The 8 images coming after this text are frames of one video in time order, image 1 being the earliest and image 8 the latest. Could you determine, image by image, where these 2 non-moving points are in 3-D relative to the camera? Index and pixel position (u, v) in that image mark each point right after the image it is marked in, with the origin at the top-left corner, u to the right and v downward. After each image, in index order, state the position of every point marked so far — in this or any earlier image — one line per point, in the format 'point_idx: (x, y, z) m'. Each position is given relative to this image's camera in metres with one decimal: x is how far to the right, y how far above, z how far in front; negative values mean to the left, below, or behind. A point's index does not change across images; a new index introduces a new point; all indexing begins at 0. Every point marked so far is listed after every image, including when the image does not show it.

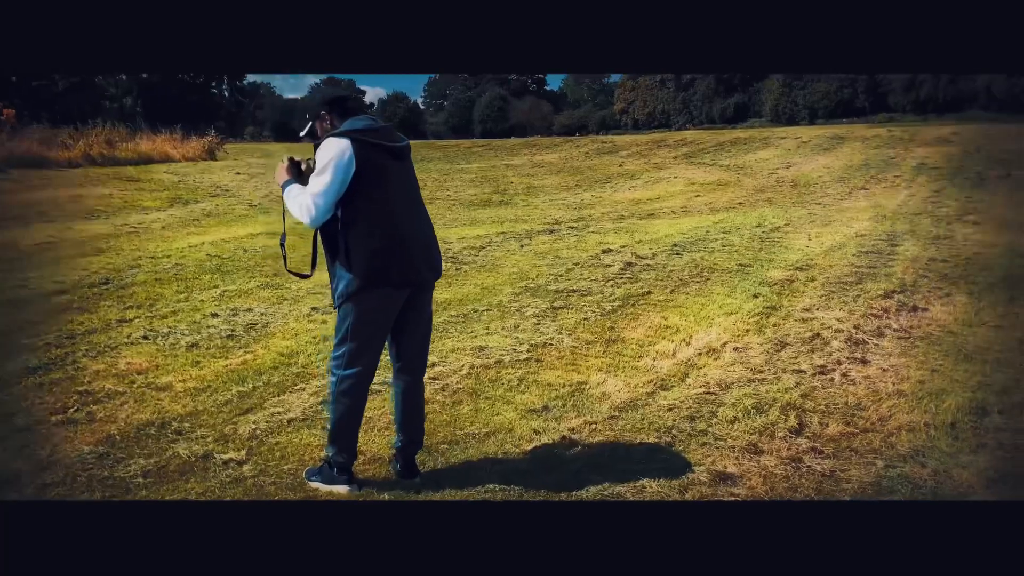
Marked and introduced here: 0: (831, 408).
0: (+1.1, -0.4, +3.4) m
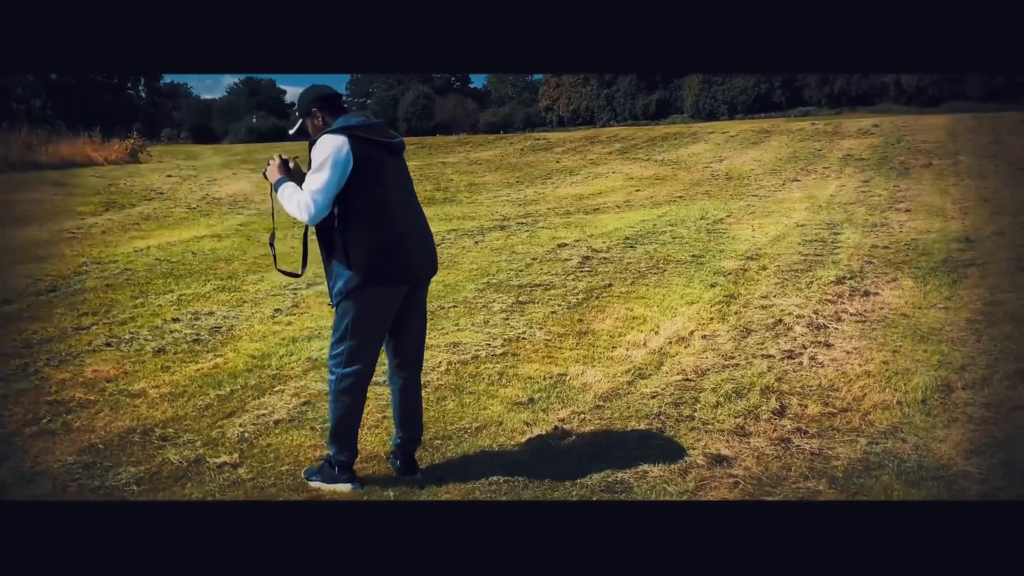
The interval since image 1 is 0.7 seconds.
0: (+1.1, -0.4, +3.5) m
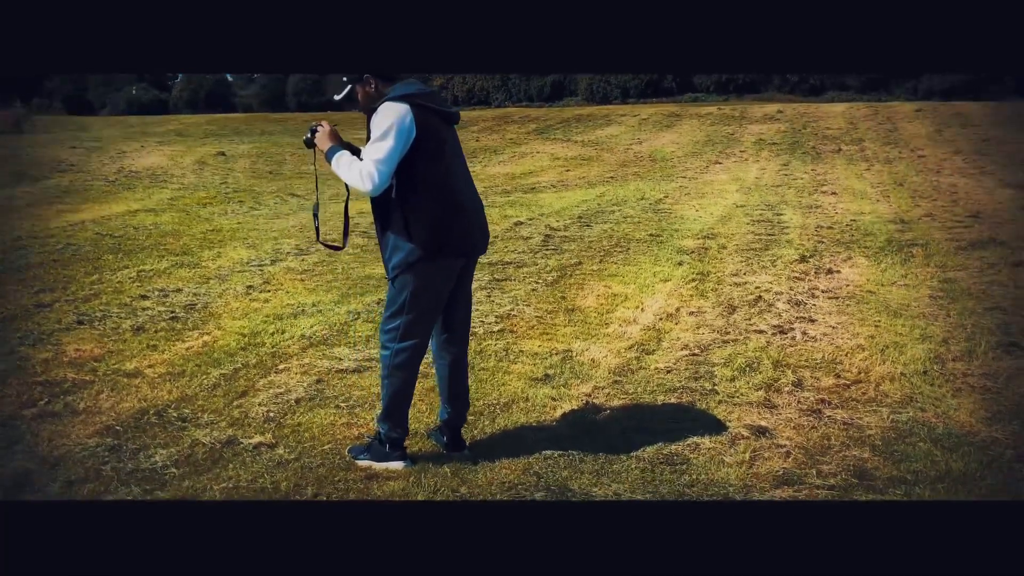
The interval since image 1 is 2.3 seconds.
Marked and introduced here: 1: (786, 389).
0: (+1.2, -0.3, +3.6) m
1: (+1.0, -0.4, +3.5) m
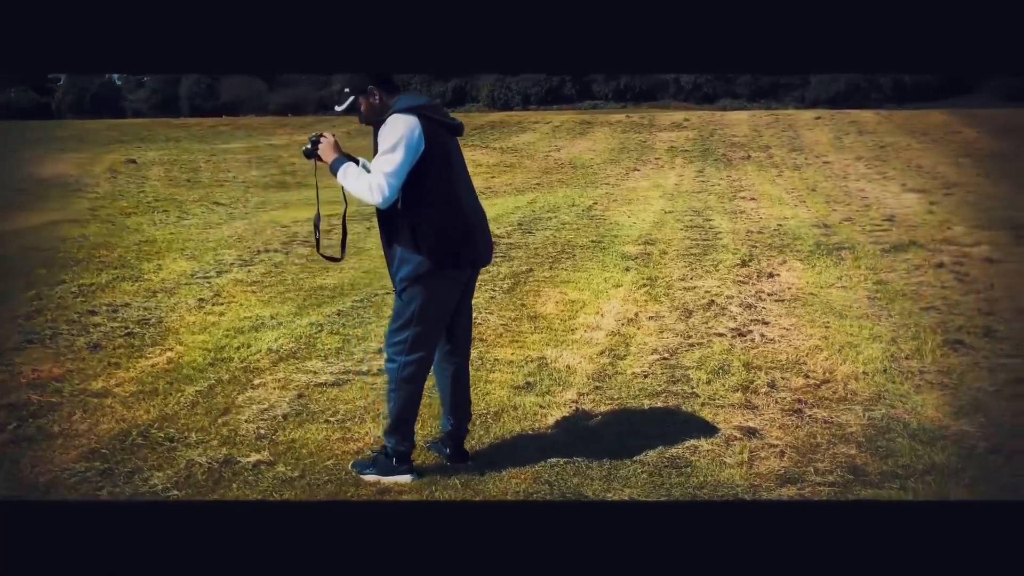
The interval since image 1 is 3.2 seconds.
0: (+1.1, -0.3, +3.7) m
1: (+1.0, -0.4, +3.6) m
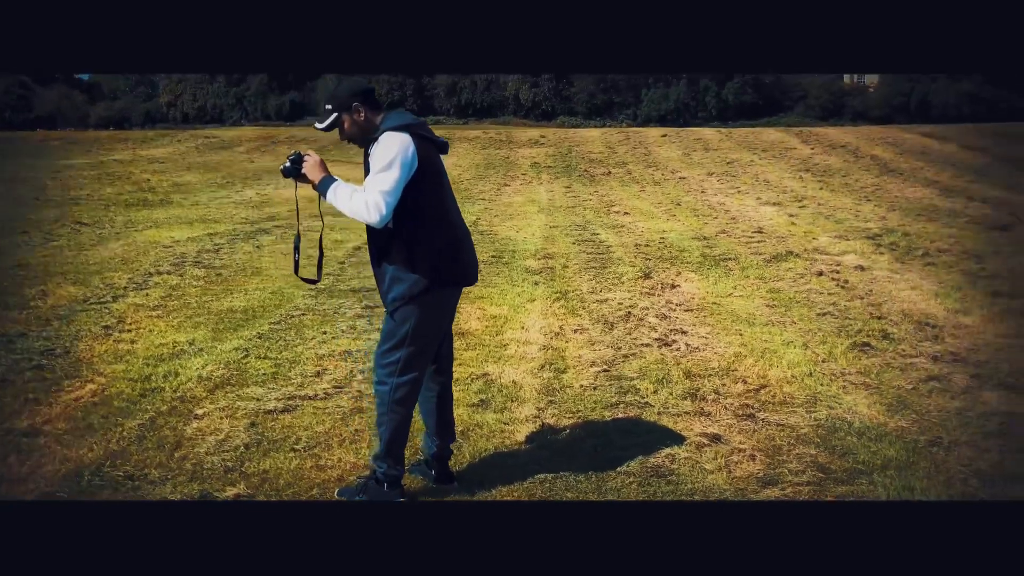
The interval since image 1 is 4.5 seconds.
0: (+0.9, -0.4, +3.9) m
1: (+0.8, -0.5, +3.8) m
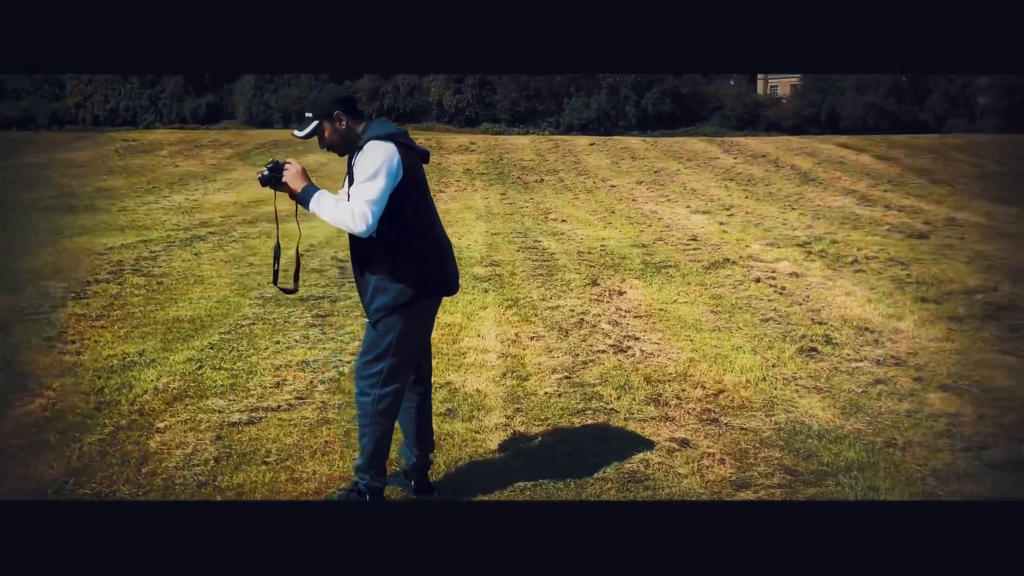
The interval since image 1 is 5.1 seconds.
0: (+0.7, -0.4, +4.0) m
1: (+0.6, -0.5, +3.8) m
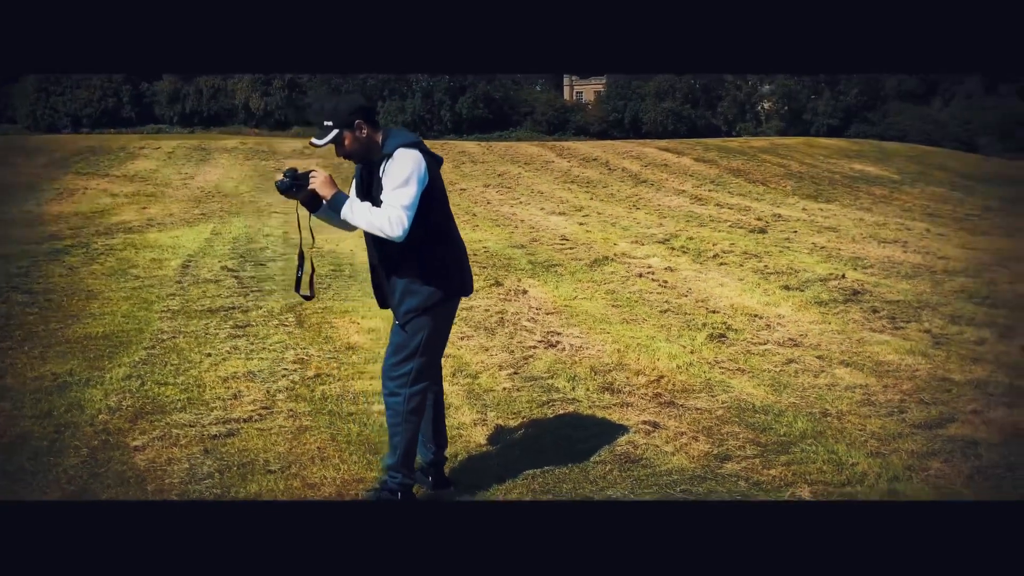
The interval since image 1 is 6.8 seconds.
0: (+0.5, -0.4, +4.3) m
1: (+0.5, -0.5, +4.1) m
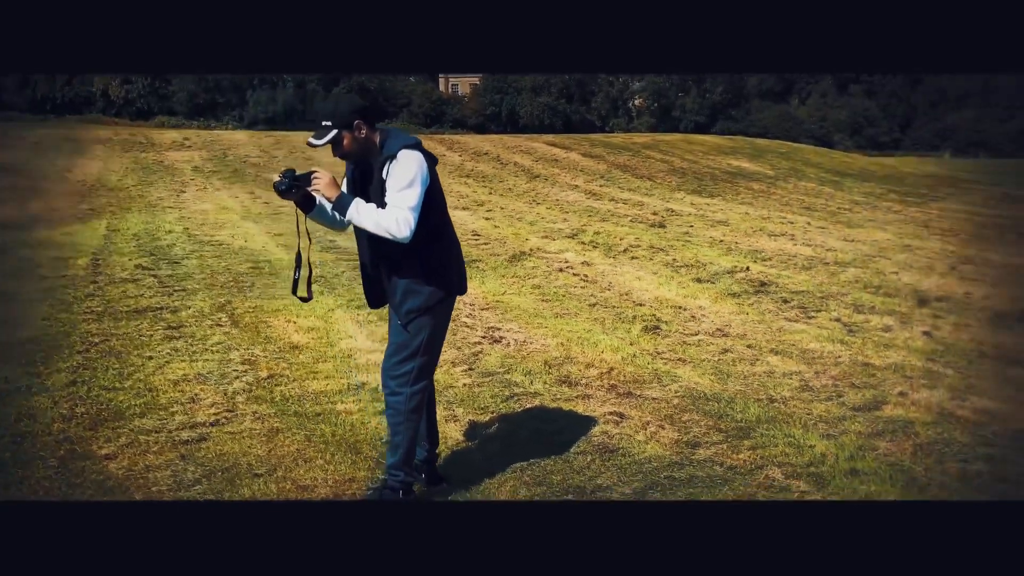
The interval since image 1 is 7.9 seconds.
0: (+0.3, -0.3, +4.4) m
1: (+0.3, -0.4, +4.2) m
